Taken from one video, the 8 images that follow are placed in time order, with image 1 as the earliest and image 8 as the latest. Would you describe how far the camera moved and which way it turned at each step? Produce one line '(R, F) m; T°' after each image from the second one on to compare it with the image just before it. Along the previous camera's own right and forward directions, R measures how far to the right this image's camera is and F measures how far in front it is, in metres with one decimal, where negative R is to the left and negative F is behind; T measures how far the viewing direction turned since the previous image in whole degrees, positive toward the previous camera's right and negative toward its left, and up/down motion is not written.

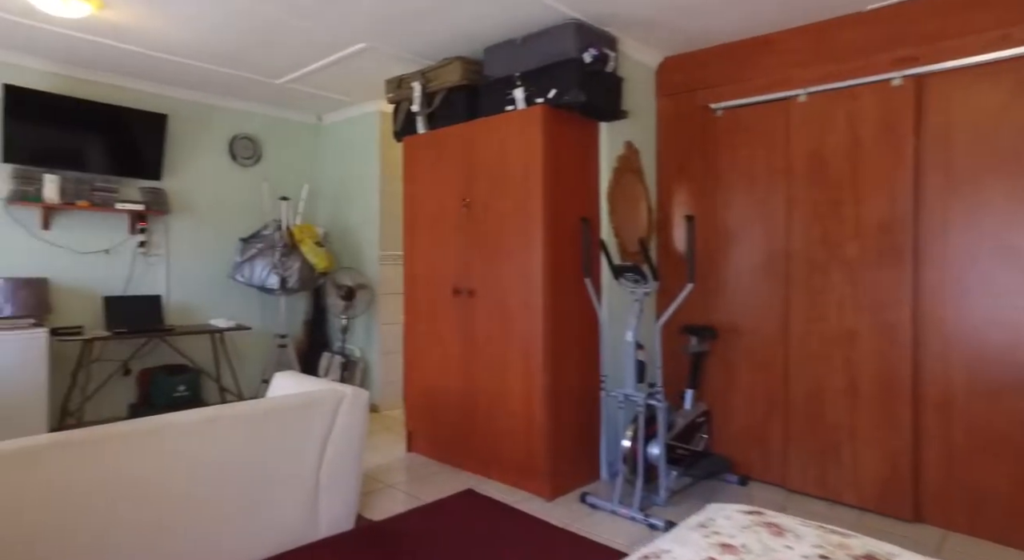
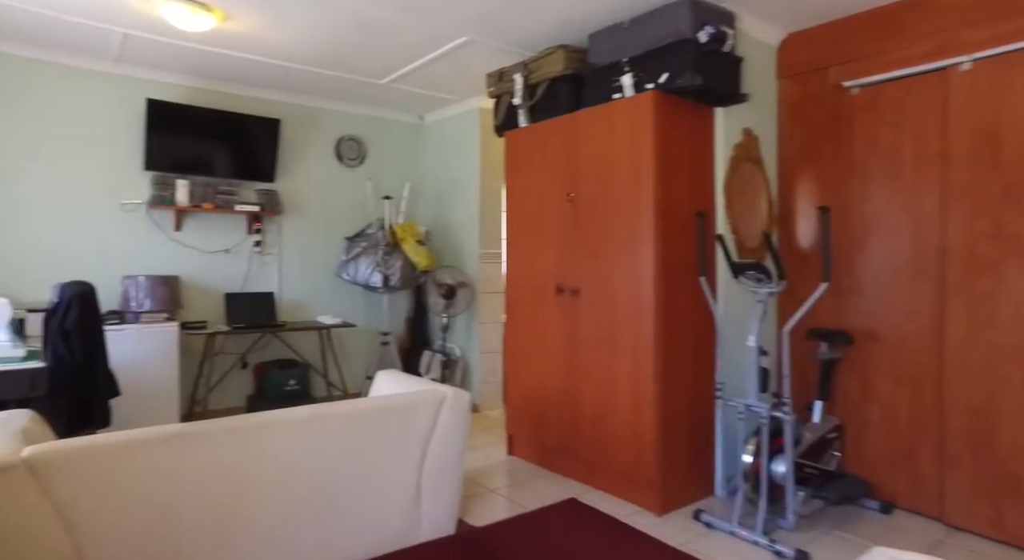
(-0.1, +0.1) m; -9°
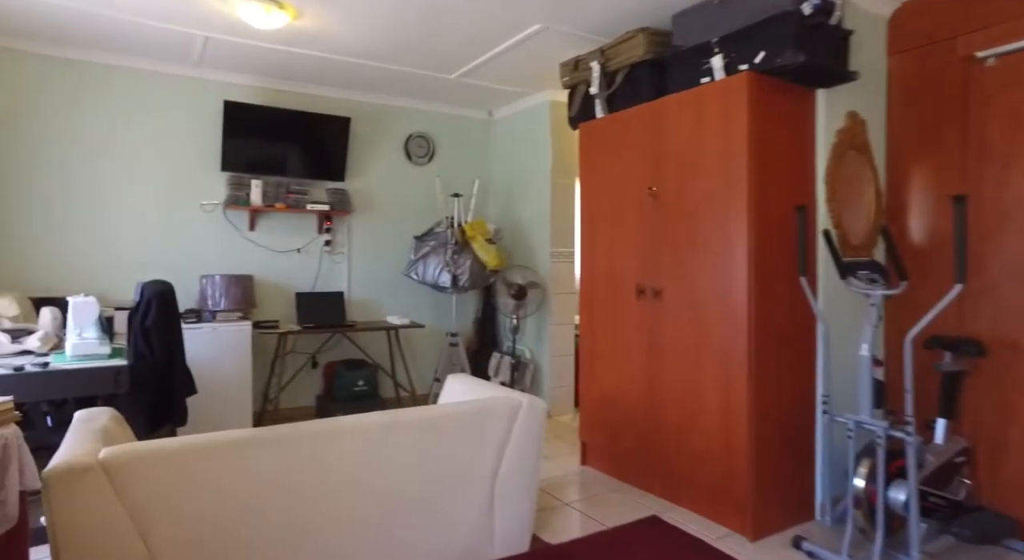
(-0.1, +0.2) m; -6°
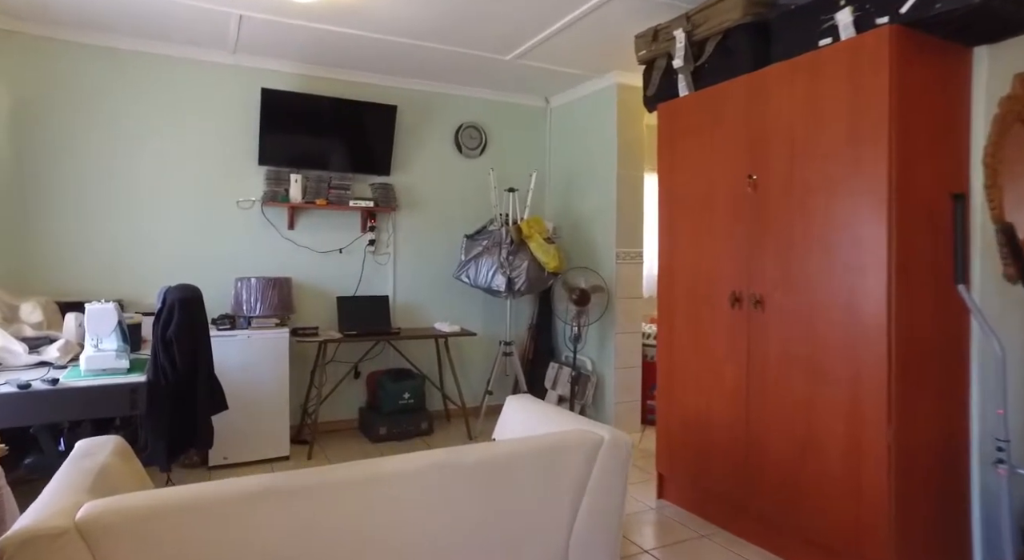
(-0.1, +0.4) m; -4°
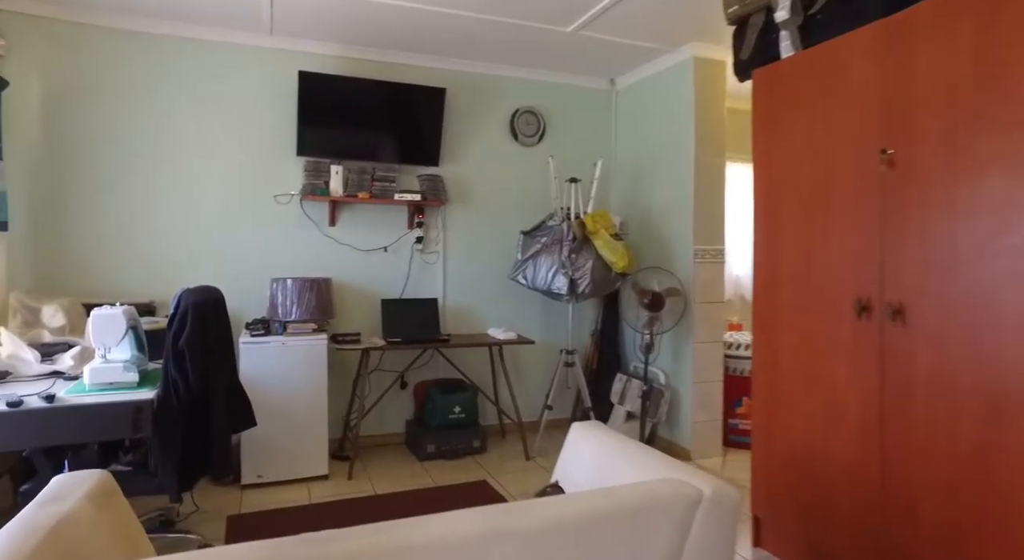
(0.0, +0.5) m; -6°
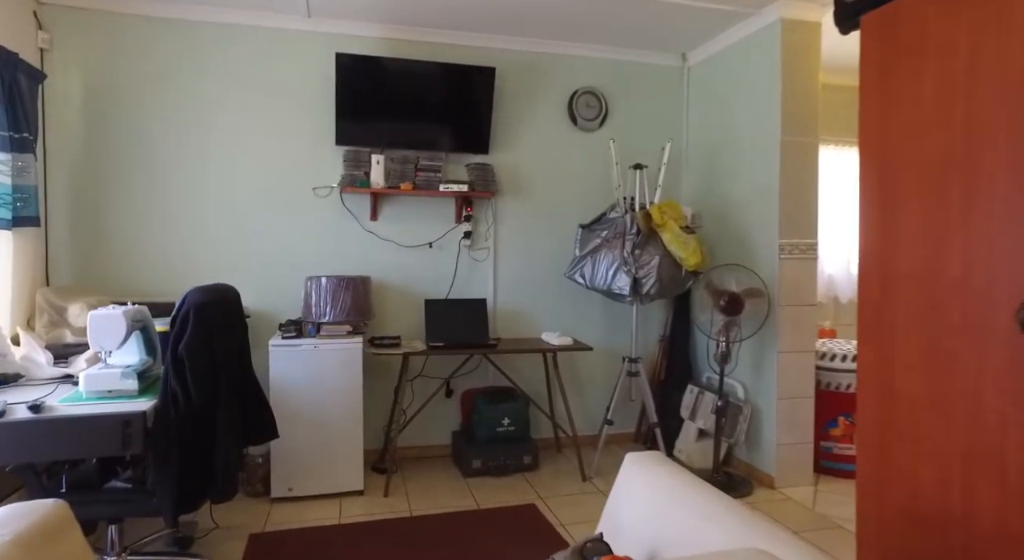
(+0.1, +0.4) m; -7°
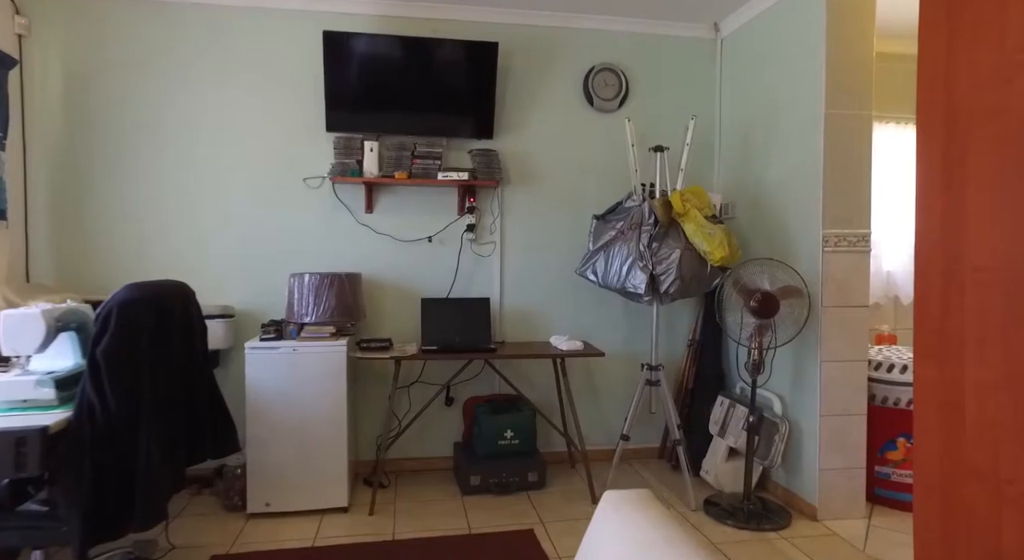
(+0.2, +0.3) m; -5°
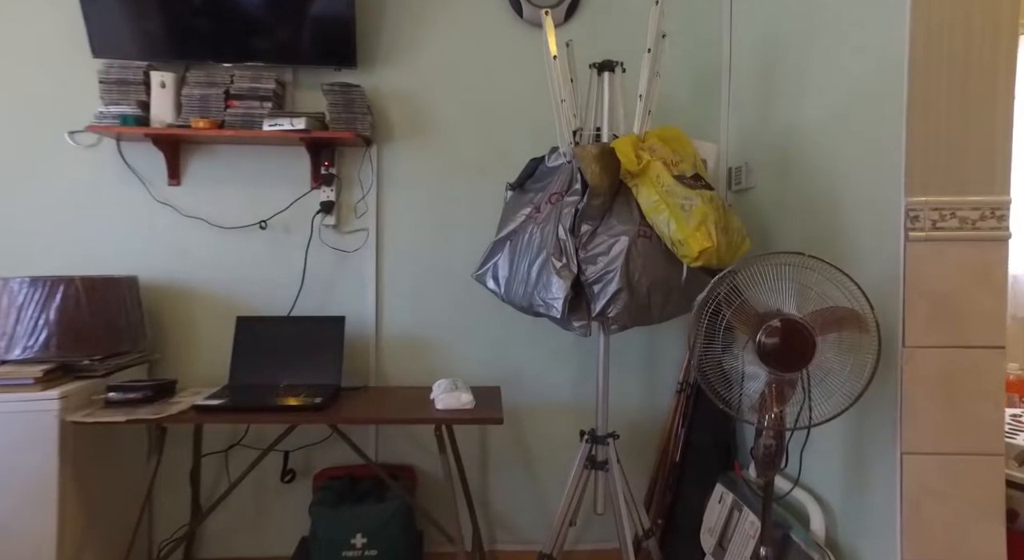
(+0.6, +1.3) m; -5°
